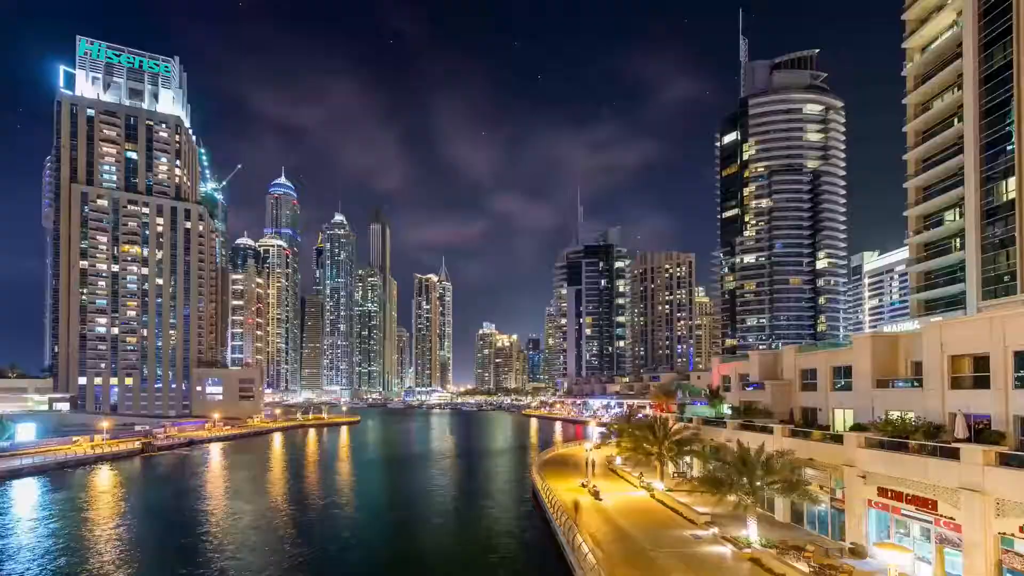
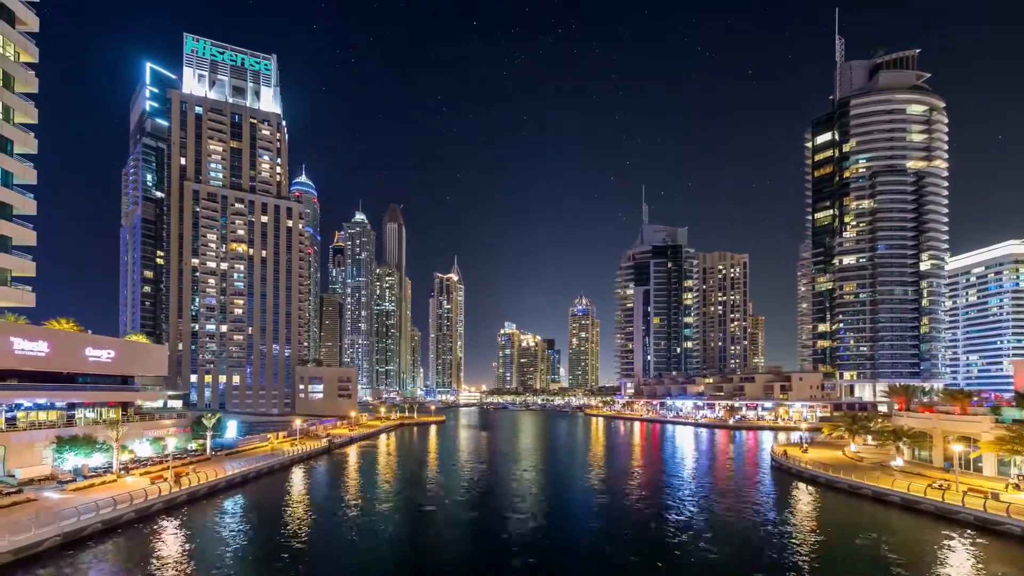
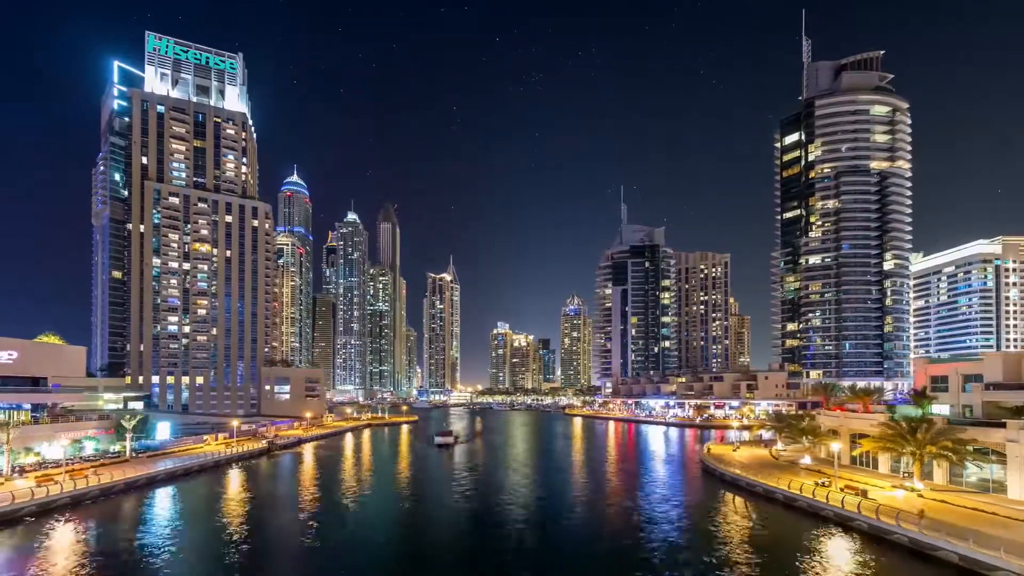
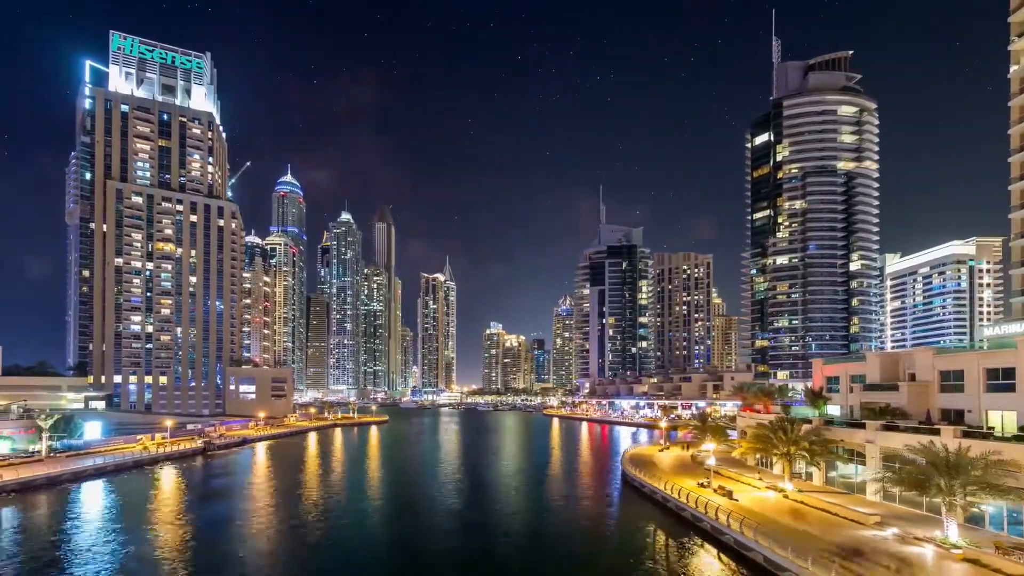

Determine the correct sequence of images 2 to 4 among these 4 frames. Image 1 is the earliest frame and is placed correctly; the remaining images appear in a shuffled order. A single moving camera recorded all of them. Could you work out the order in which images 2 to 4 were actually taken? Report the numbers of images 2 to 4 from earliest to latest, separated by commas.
4, 3, 2
